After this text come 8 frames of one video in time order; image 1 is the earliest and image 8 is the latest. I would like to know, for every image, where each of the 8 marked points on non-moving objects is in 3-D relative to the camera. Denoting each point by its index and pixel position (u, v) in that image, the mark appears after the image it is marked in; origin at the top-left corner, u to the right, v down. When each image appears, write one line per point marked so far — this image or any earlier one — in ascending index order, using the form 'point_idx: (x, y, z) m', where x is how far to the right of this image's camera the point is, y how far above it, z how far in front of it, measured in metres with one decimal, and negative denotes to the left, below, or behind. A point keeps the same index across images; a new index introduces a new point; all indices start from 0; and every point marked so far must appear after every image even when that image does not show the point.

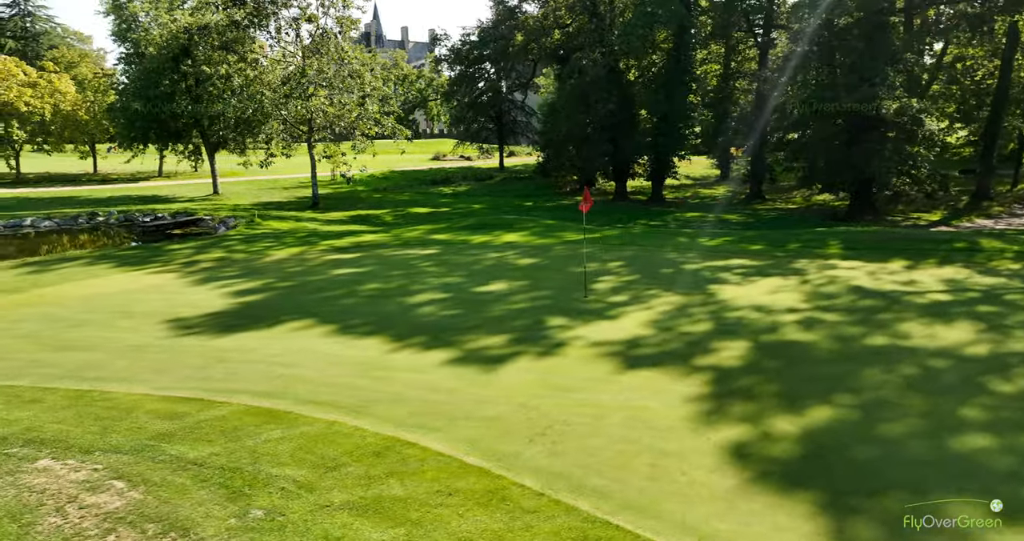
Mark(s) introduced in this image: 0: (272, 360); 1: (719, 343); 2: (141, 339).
0: (-2.4, -0.9, +6.9) m
1: (+2.1, -0.8, +7.3) m
2: (-4.2, -0.8, +7.8) m
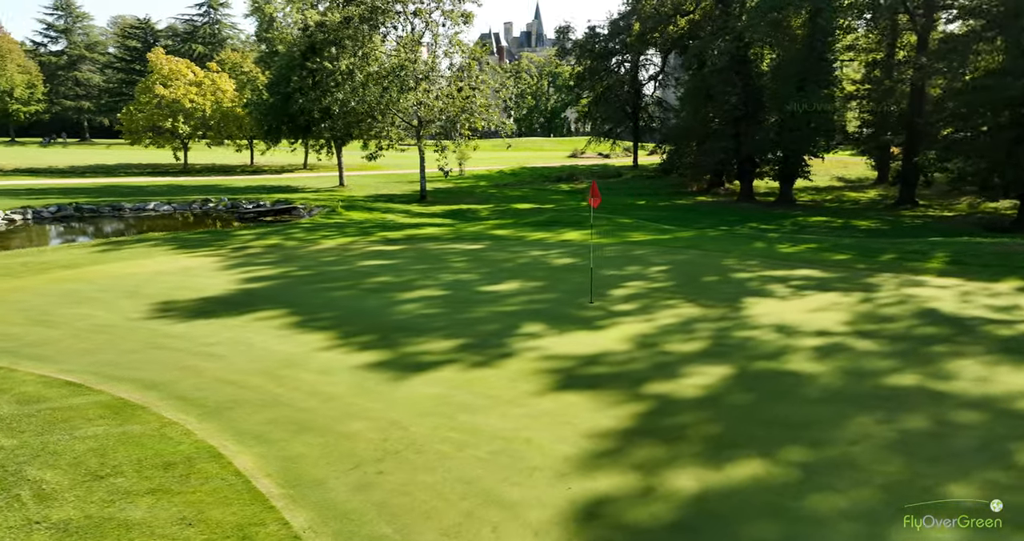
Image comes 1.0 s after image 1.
0: (-3.0, -0.7, +6.6) m
1: (+1.5, -0.9, +6.0) m
2: (-4.5, -0.5, +7.9) m
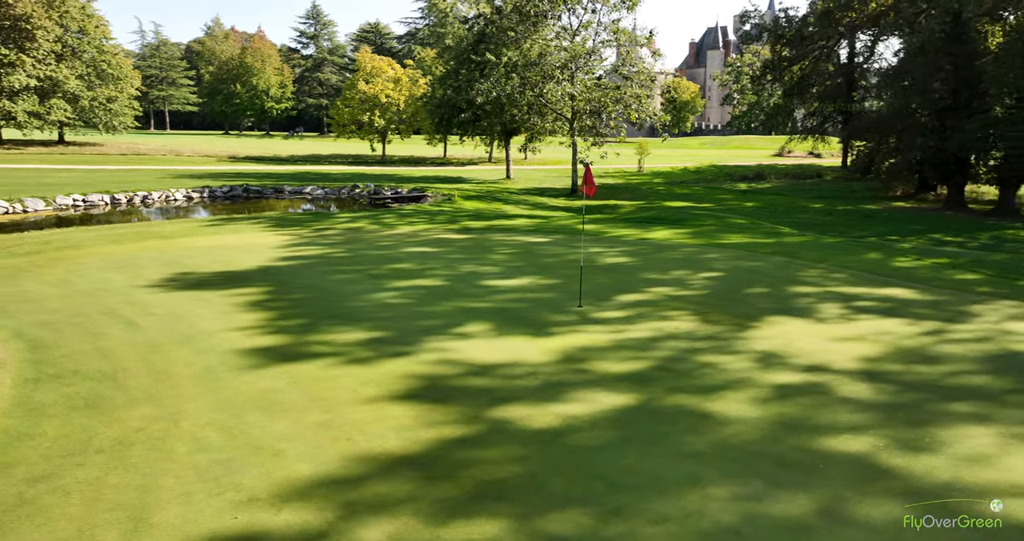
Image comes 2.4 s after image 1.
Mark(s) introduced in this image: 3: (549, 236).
0: (-3.7, -0.5, +6.8) m
1: (+0.4, -0.9, +4.9) m
2: (-4.7, -0.2, +8.4) m
3: (+0.6, +0.6, +12.6) m
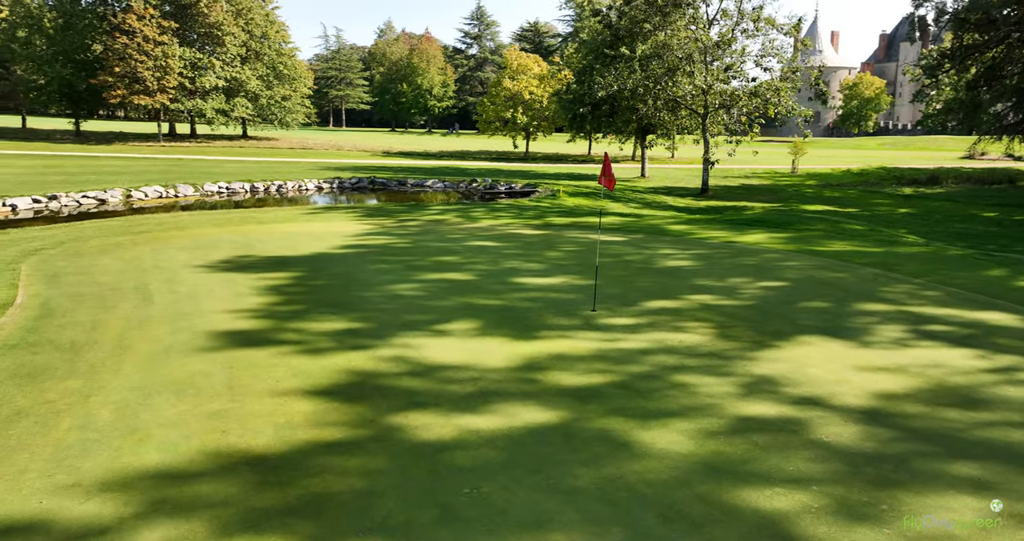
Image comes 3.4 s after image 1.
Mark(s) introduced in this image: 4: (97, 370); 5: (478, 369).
0: (-3.6, -0.2, +7.1) m
1: (-0.1, -0.8, +4.3) m
2: (-4.3, +0.1, +9.0) m
3: (+1.9, +0.6, +11.8) m
4: (-2.9, -0.7, +4.9) m
5: (-0.2, -0.7, +5.0) m
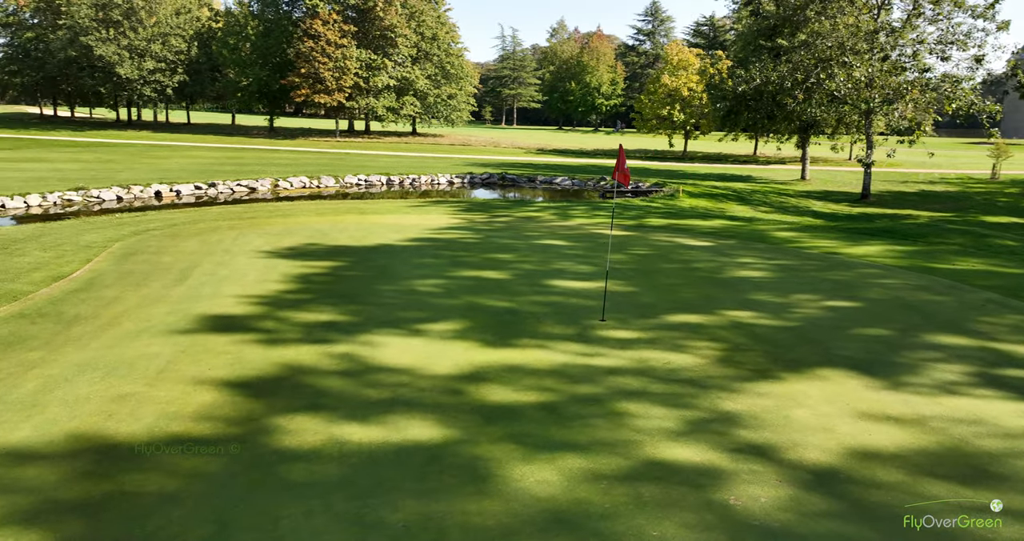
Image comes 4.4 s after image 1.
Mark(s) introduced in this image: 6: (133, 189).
0: (-3.4, -0.1, +7.5) m
1: (-0.6, -0.8, +3.9) m
2: (-3.6, +0.3, +9.4) m
3: (+3.1, +0.5, +10.7) m
4: (-3.2, -0.5, +5.2) m
5: (-0.6, -0.7, +4.7) m
6: (-10.4, +2.2, +19.5) m
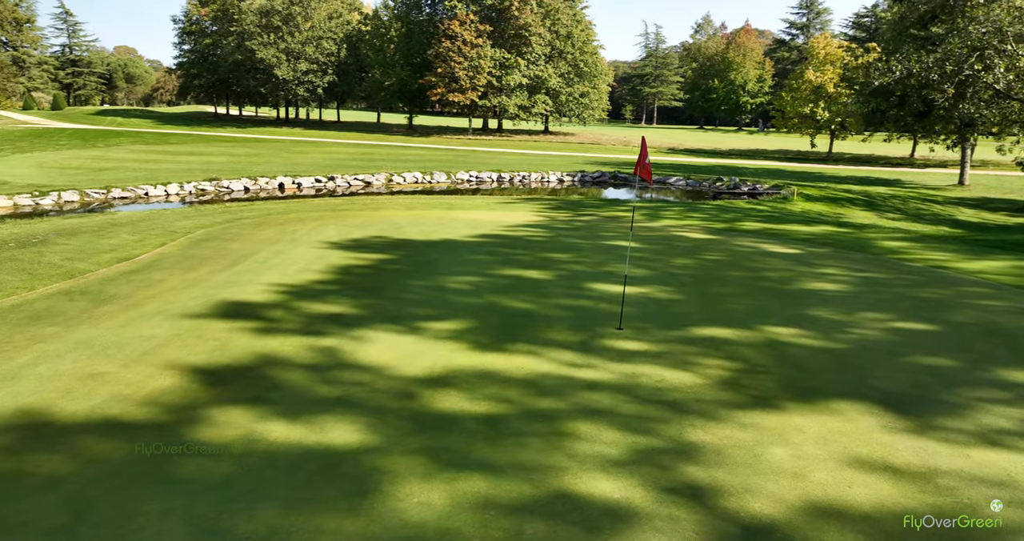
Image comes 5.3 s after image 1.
0: (-3.0, +0.1, +7.7) m
1: (-1.0, -0.8, +3.8) m
2: (-2.7, +0.4, +9.7) m
3: (+4.1, +0.3, +9.7) m
4: (-3.2, -0.4, +5.4) m
5: (-0.8, -0.6, +4.5) m
6: (-7.4, +2.6, +20.8) m
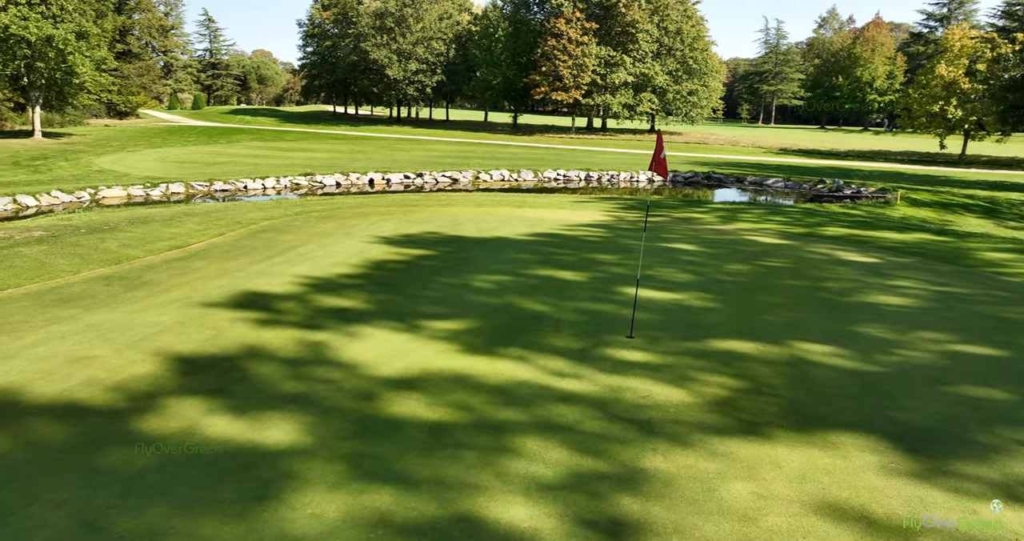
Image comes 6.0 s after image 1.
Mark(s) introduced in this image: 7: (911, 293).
0: (-2.6, +0.2, +7.9) m
1: (-1.2, -0.8, +3.7) m
2: (-2.0, +0.5, +9.8) m
3: (+4.7, +0.2, +8.7) m
4: (-3.2, -0.3, +5.7) m
5: (-1.0, -0.6, +4.3) m
6: (-4.9, +2.8, +21.5) m
7: (+3.8, -0.2, +6.8) m
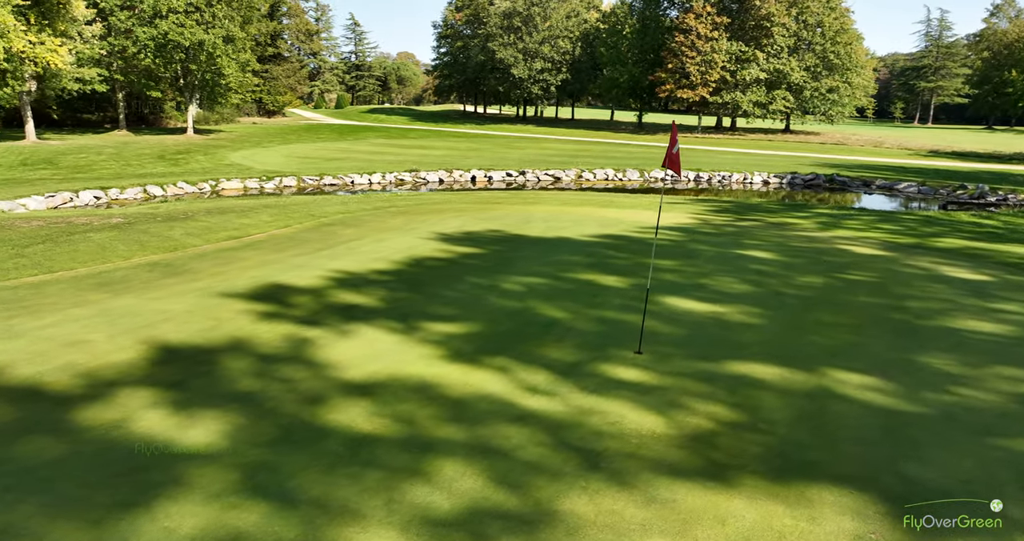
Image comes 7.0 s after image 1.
0: (-2.0, +0.3, +7.9) m
1: (-1.5, -0.7, +3.5) m
2: (-1.1, +0.6, +9.7) m
3: (+5.3, 0.0, +7.5) m
4: (-3.1, -0.2, +5.8) m
5: (-1.1, -0.6, +4.1) m
6: (-1.7, +3.0, +21.7) m
7: (+4.0, -0.4, +5.7) m
